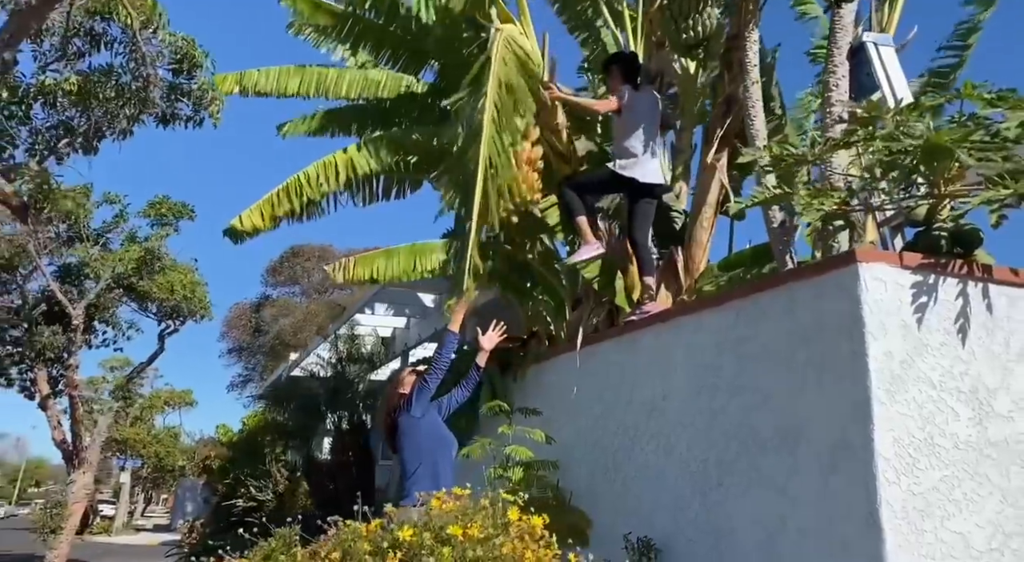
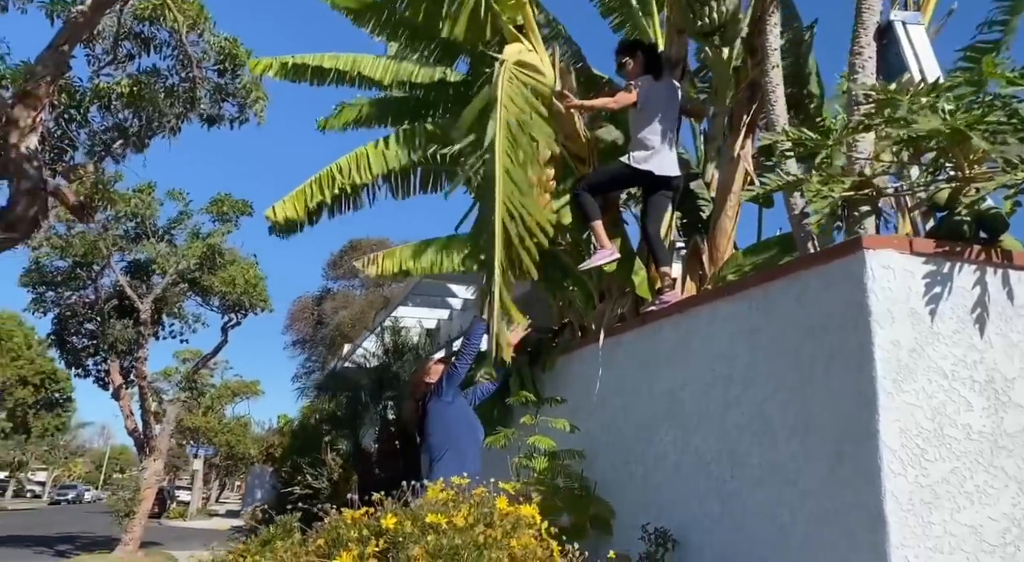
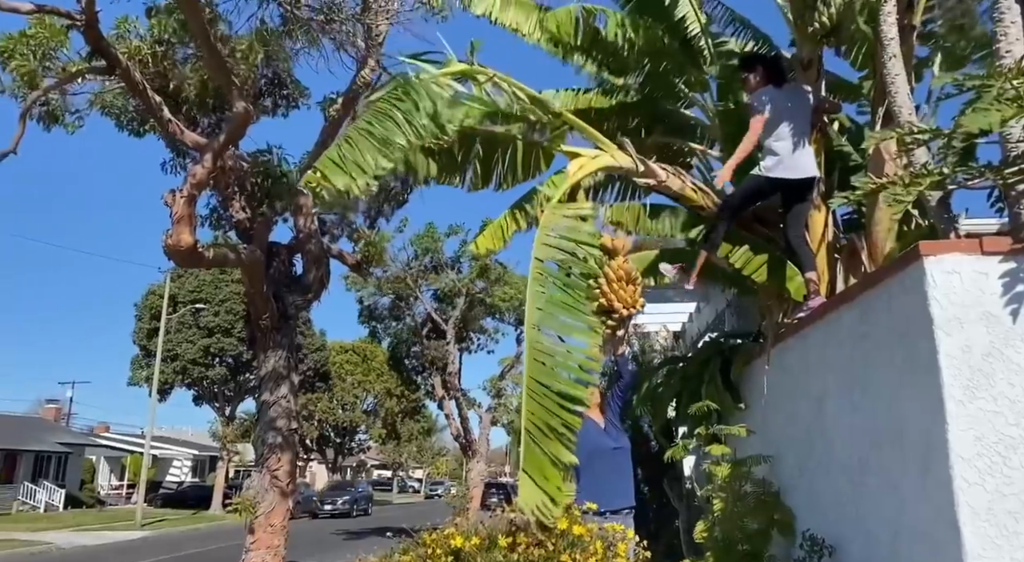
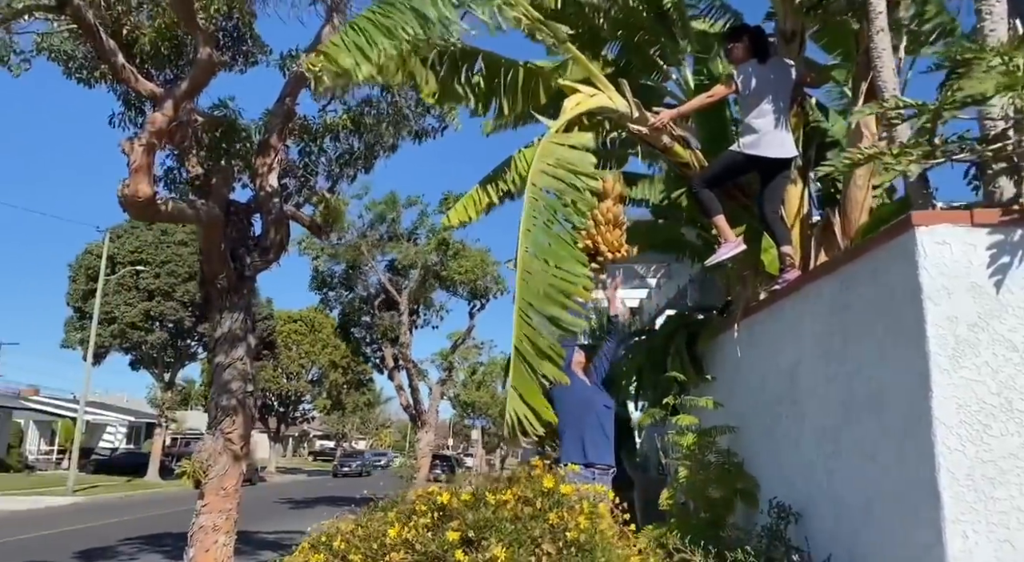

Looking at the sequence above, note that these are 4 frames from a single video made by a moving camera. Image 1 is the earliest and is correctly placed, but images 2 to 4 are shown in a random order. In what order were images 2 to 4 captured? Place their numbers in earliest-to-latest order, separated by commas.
2, 4, 3
